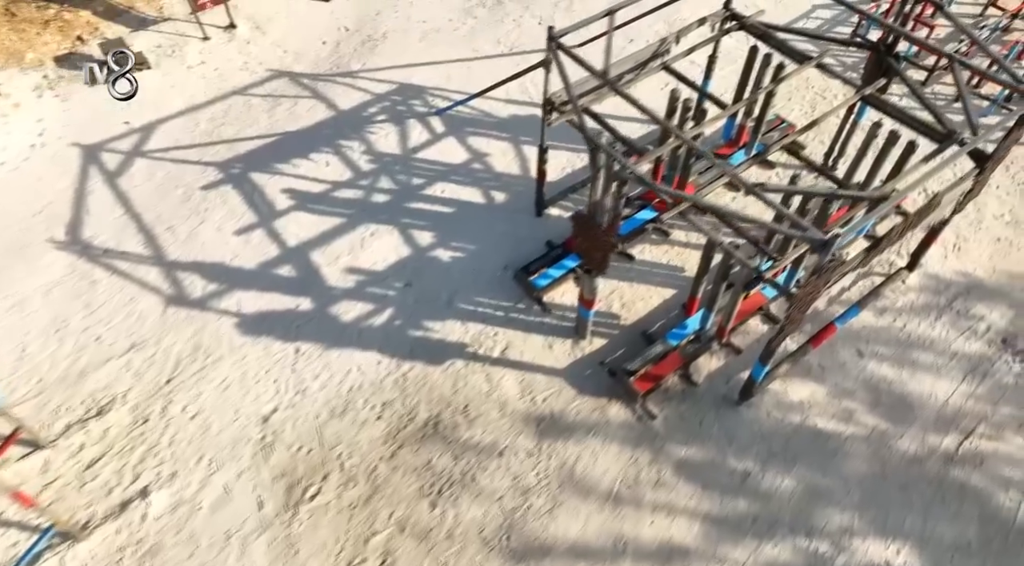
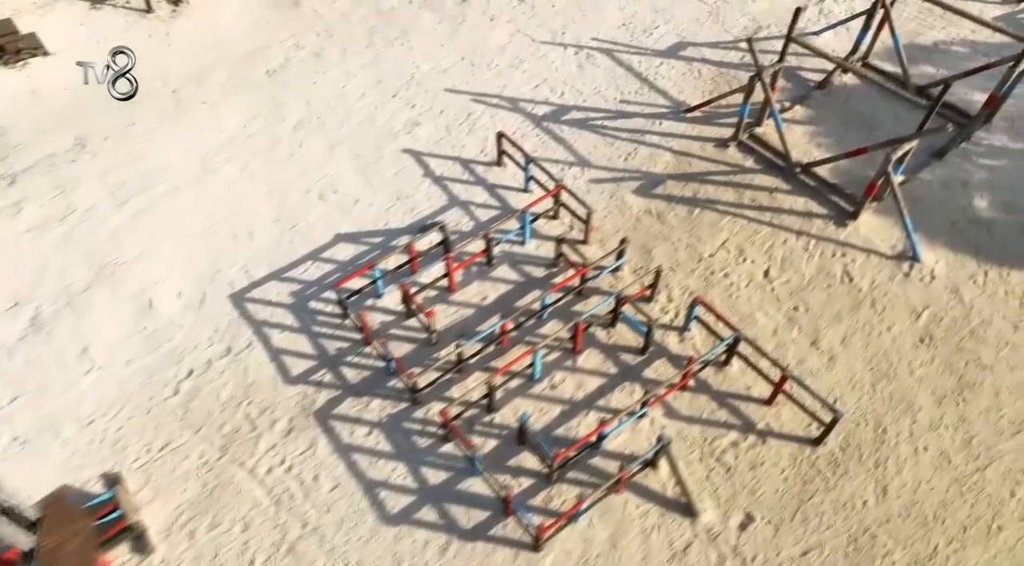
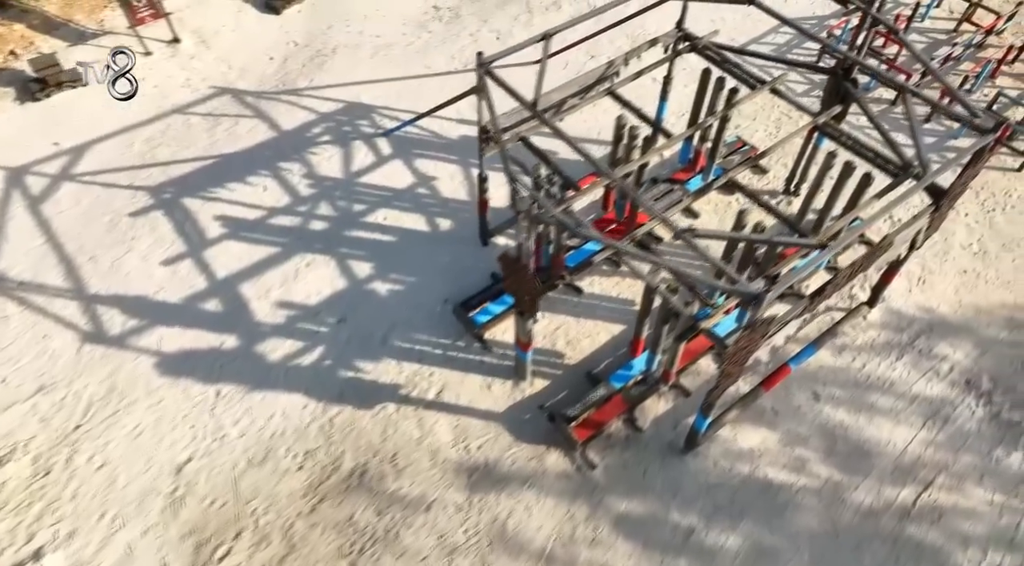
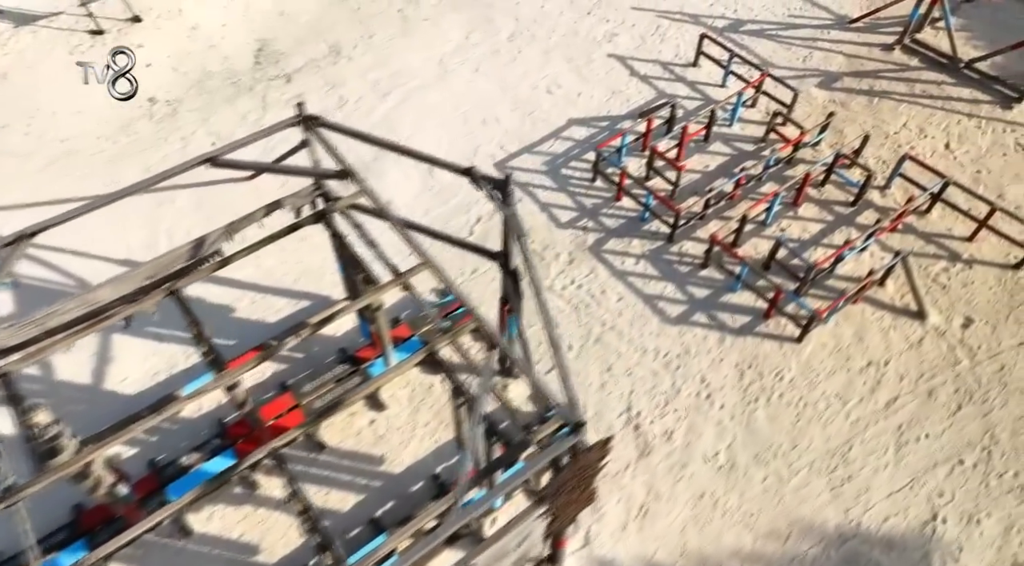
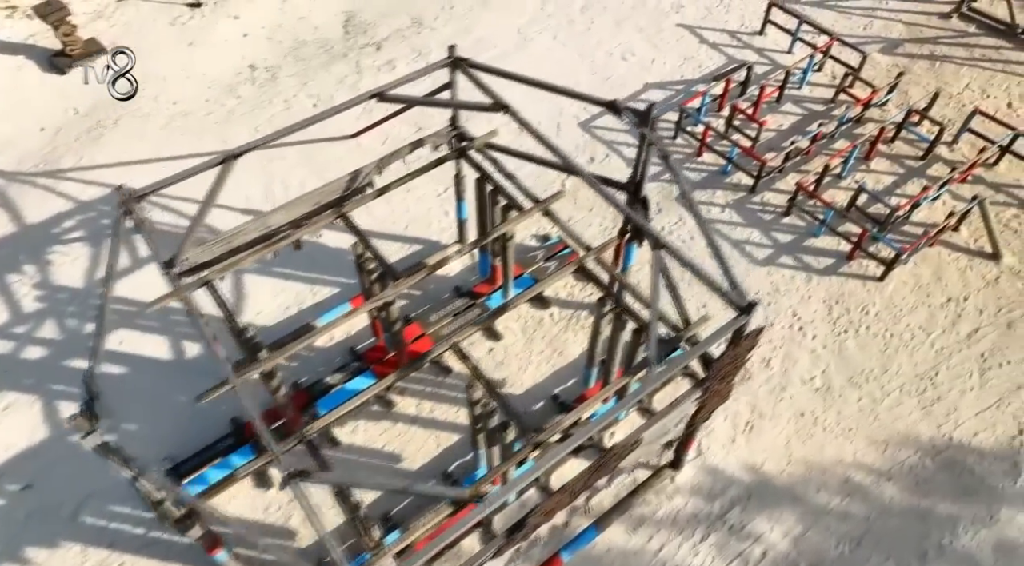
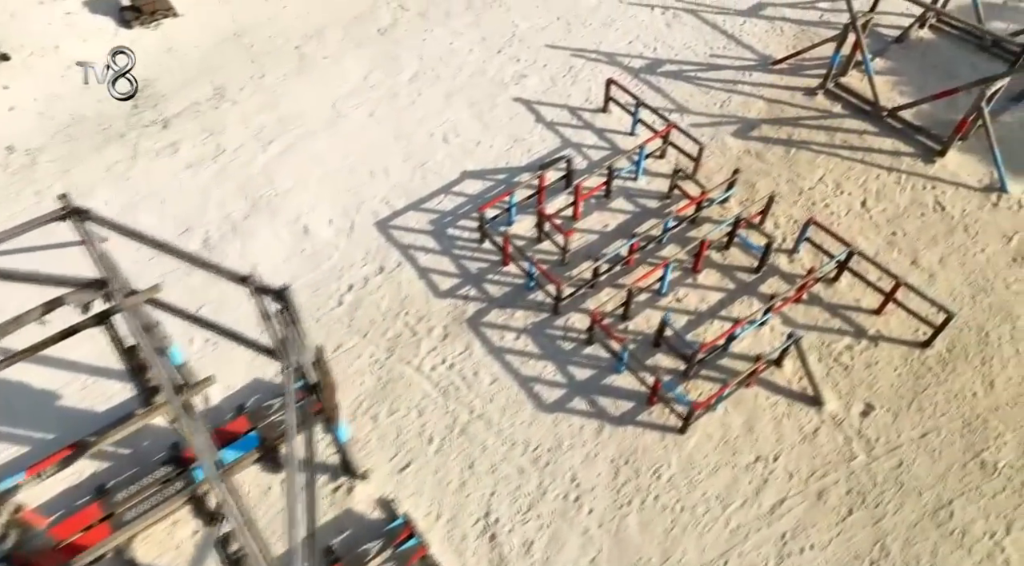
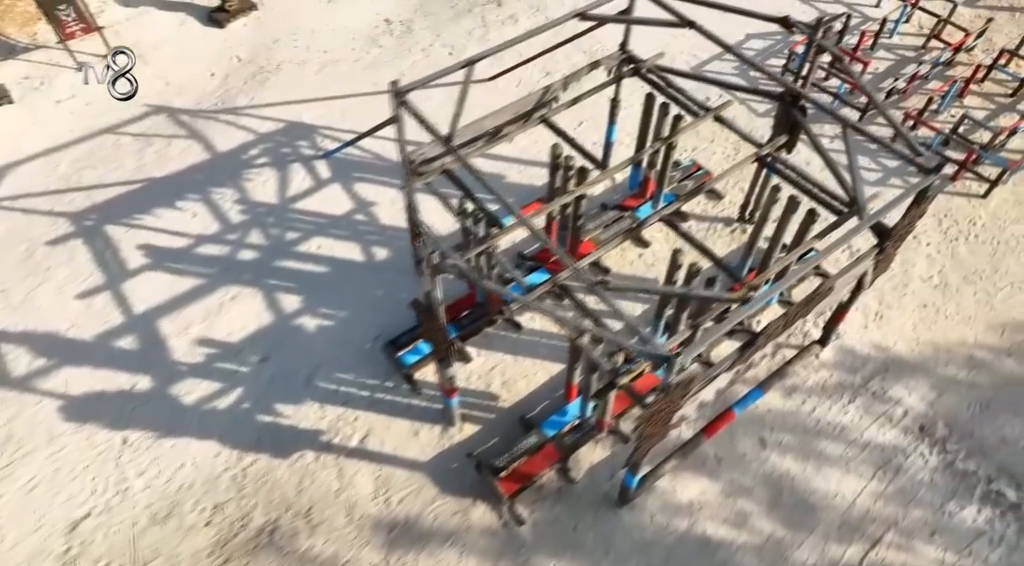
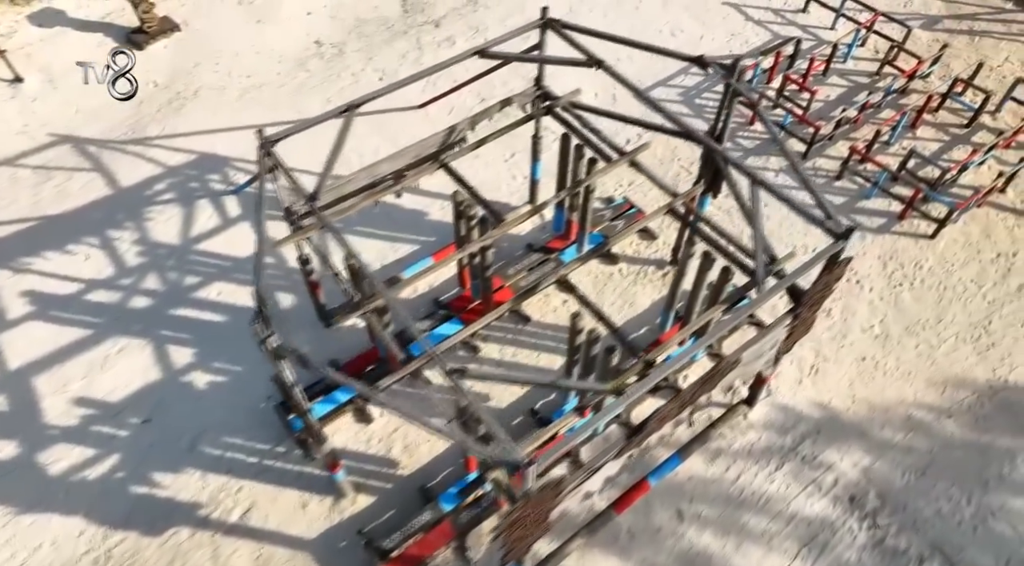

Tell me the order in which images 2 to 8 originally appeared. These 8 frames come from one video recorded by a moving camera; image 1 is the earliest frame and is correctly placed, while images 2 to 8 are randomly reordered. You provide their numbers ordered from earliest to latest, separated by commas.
3, 7, 8, 5, 4, 6, 2
